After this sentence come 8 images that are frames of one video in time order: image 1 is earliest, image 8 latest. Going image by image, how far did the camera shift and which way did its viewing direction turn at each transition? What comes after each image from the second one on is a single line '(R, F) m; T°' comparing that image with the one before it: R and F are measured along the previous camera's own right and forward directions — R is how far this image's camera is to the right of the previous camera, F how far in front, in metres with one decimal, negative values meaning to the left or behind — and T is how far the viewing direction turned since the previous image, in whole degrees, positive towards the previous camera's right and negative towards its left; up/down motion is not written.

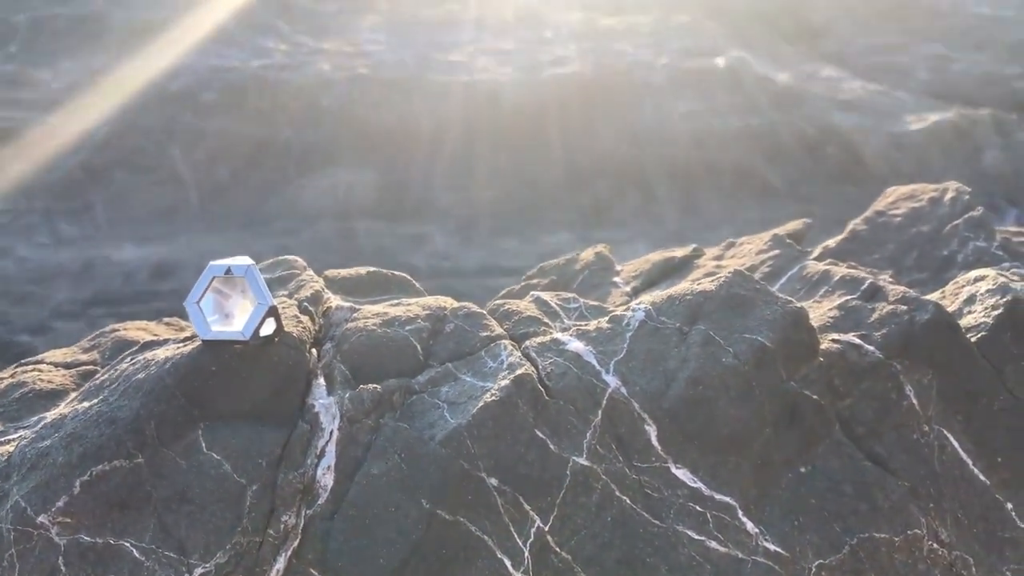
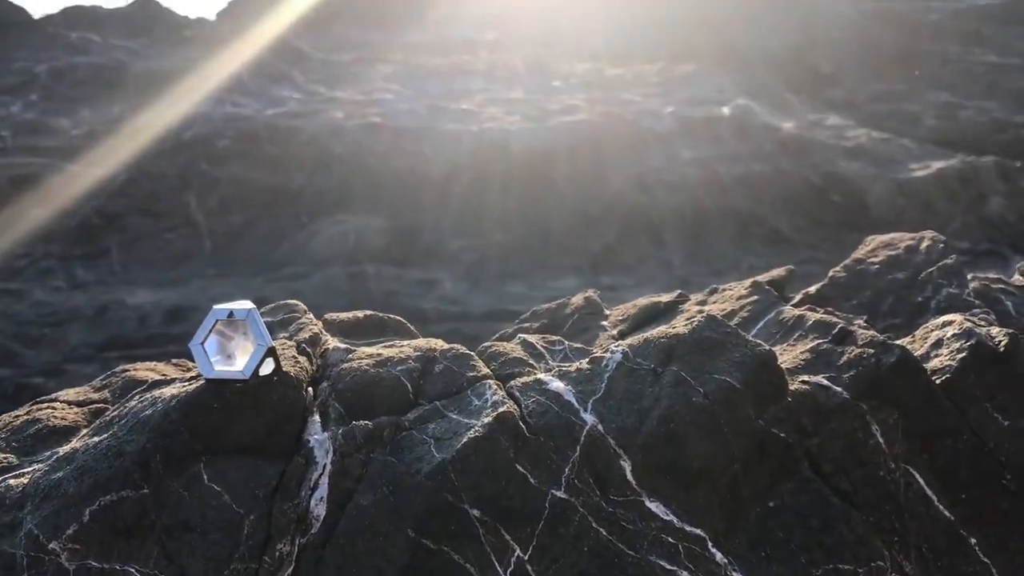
(+0.1, -0.2) m; -1°
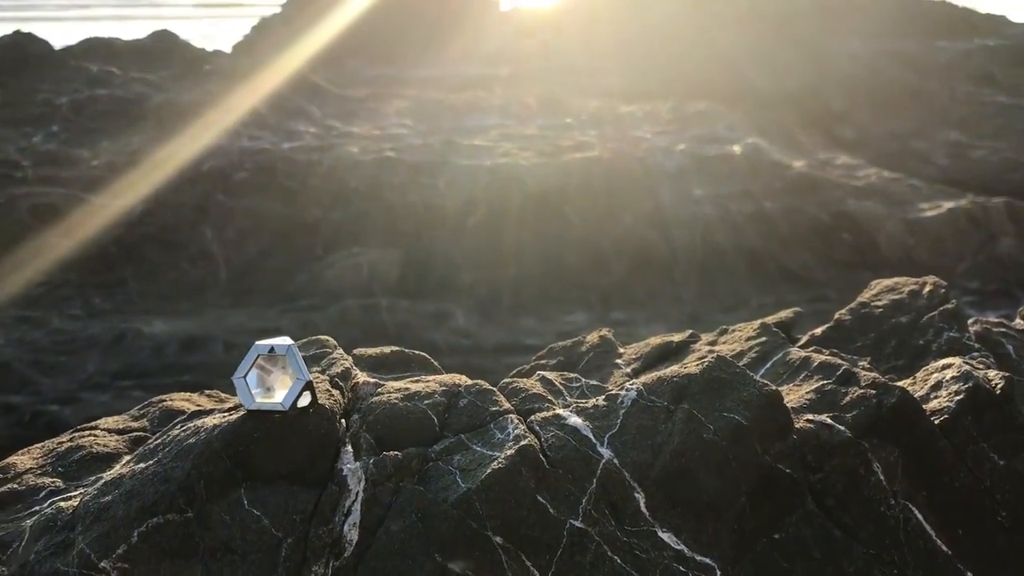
(0.0, -0.2) m; -1°
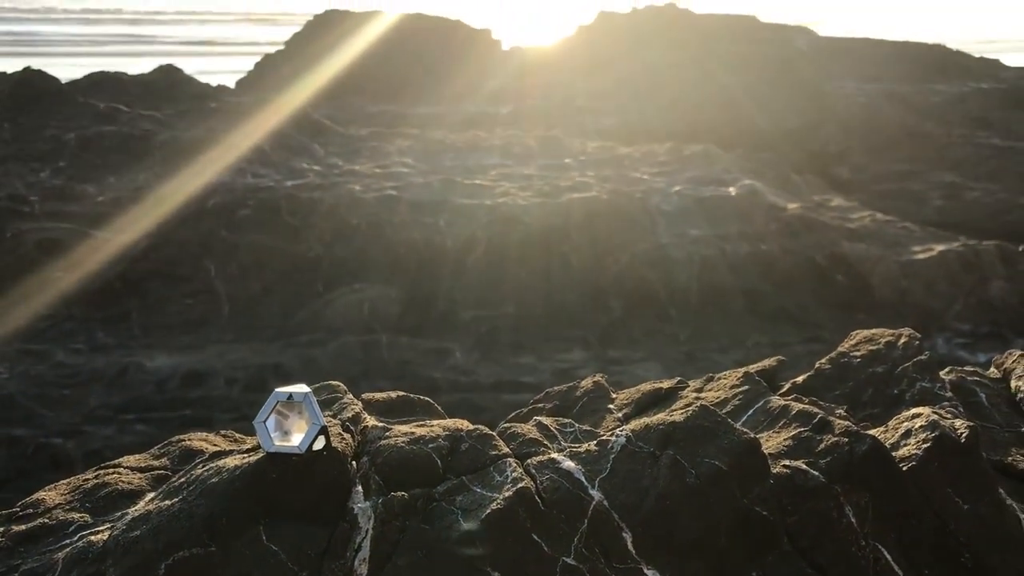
(0.0, -0.3) m; 0°
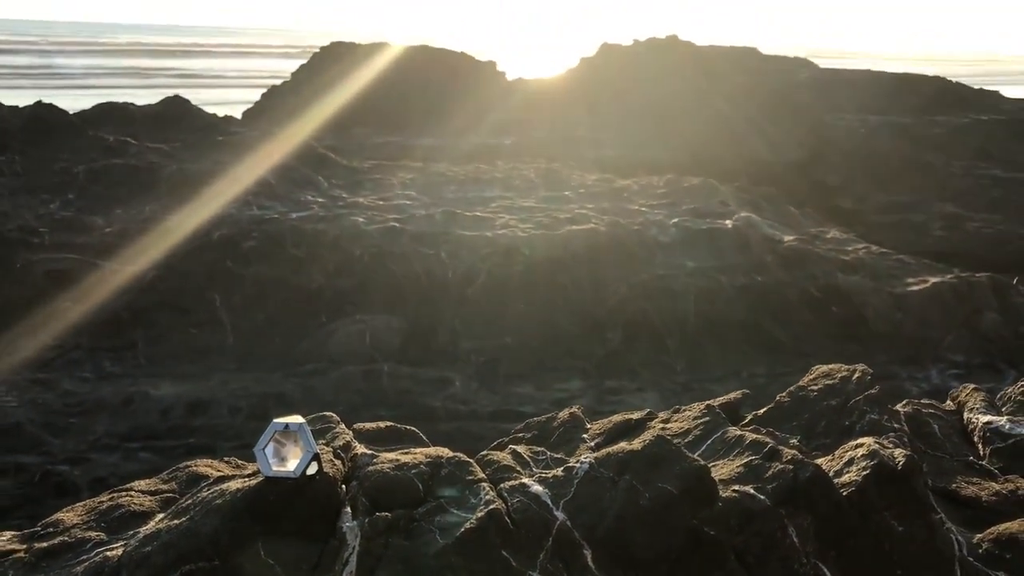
(+0.1, -0.4) m; 0°
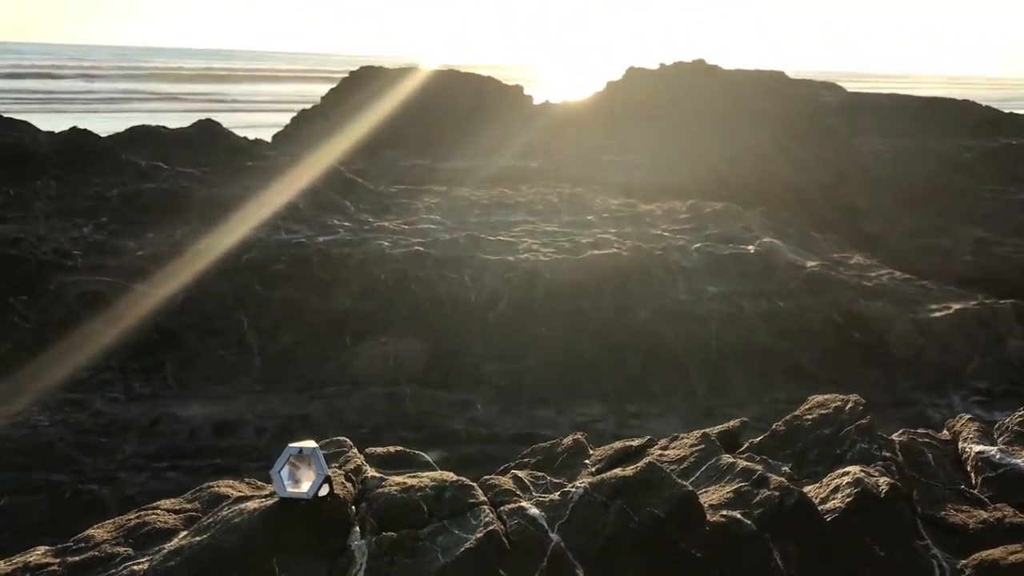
(+0.1, -0.3) m; -2°
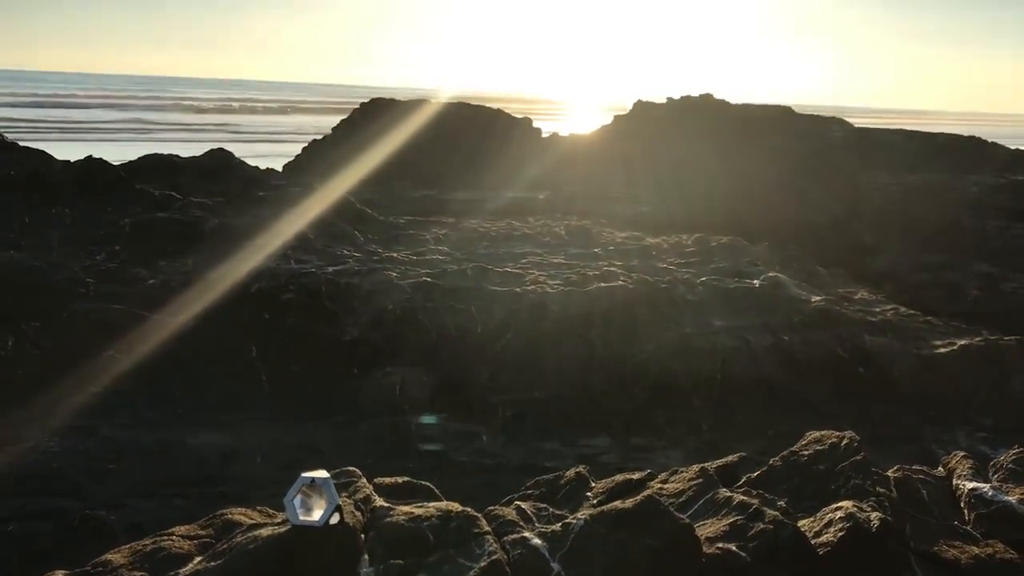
(0.0, -0.2) m; 0°
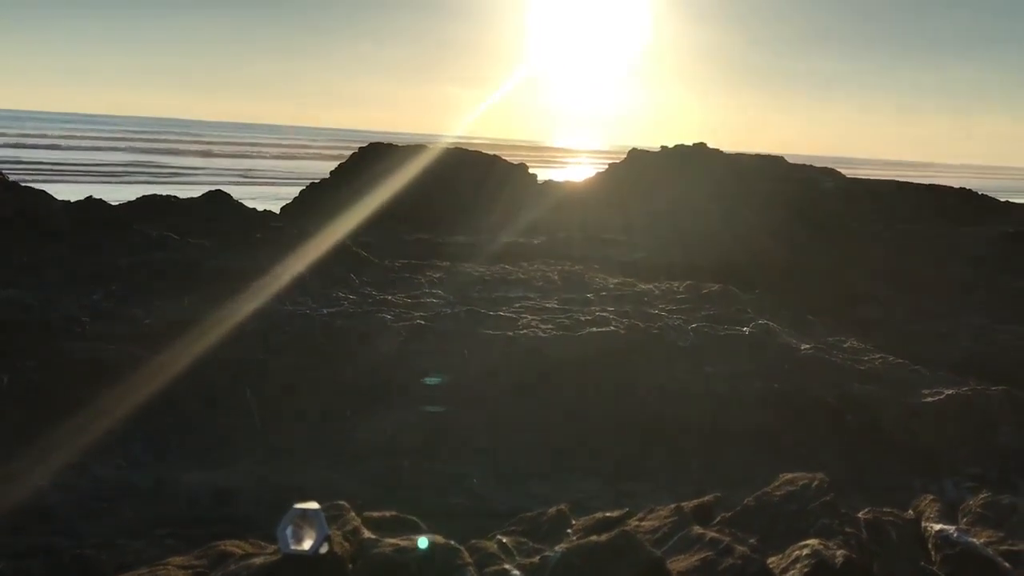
(+0.1, -0.3) m; 0°
